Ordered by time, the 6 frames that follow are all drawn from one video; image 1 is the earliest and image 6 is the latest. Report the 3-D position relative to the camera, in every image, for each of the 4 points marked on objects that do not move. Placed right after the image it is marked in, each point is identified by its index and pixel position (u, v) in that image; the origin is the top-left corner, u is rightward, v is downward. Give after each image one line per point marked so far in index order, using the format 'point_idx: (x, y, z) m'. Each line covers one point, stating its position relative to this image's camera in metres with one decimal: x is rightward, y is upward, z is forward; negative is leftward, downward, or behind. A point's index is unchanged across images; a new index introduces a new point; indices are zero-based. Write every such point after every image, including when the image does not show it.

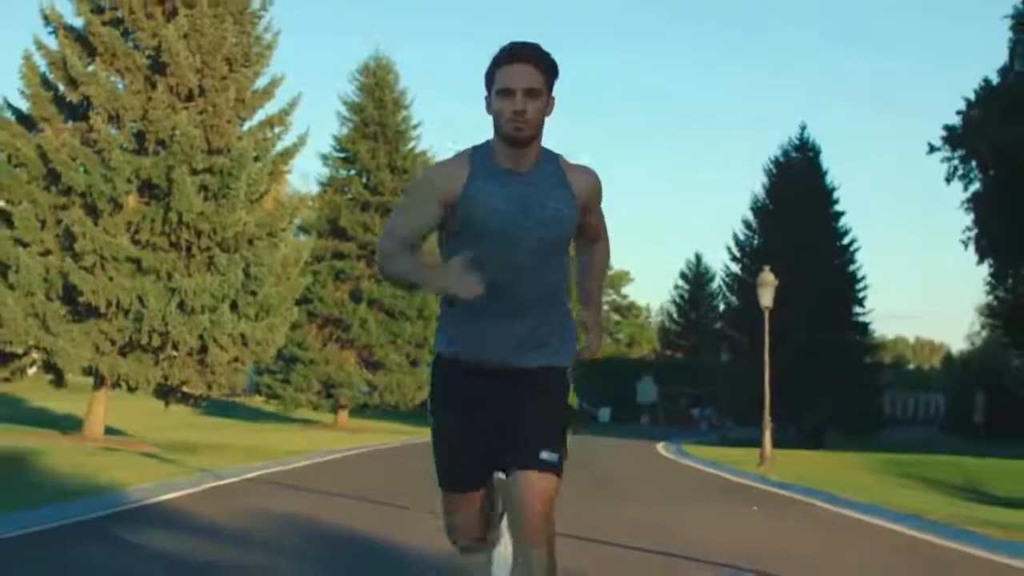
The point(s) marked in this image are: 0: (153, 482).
0: (-4.5, -2.4, +18.3) m
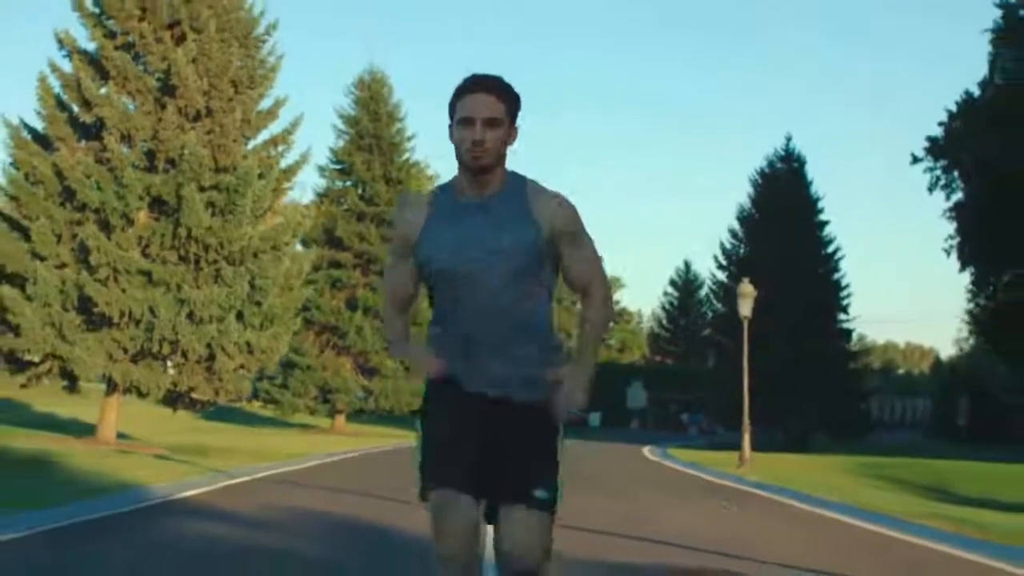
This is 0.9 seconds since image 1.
0: (-4.6, -2.6, +19.8) m
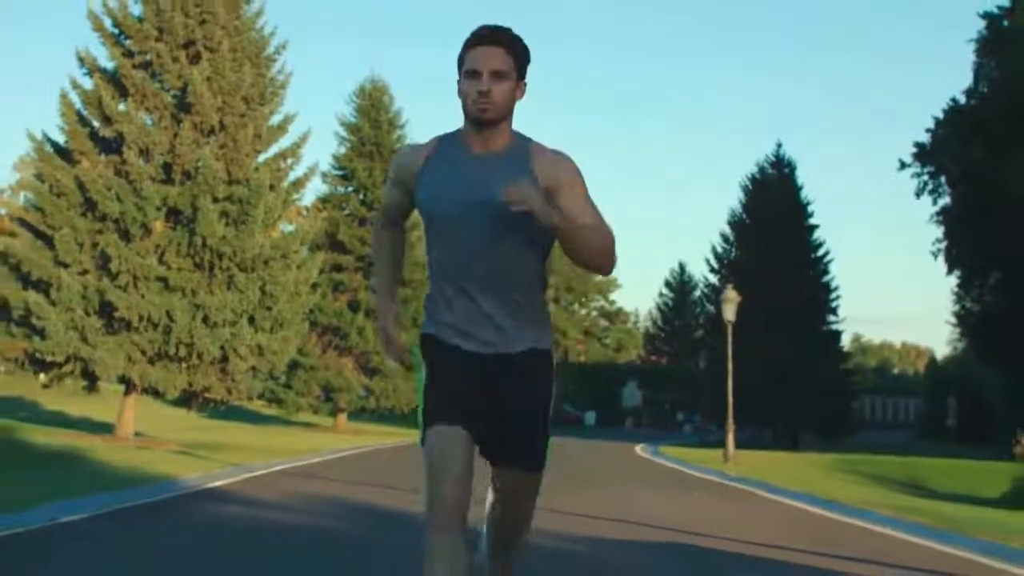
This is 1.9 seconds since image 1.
0: (-4.7, -2.8, +21.6) m
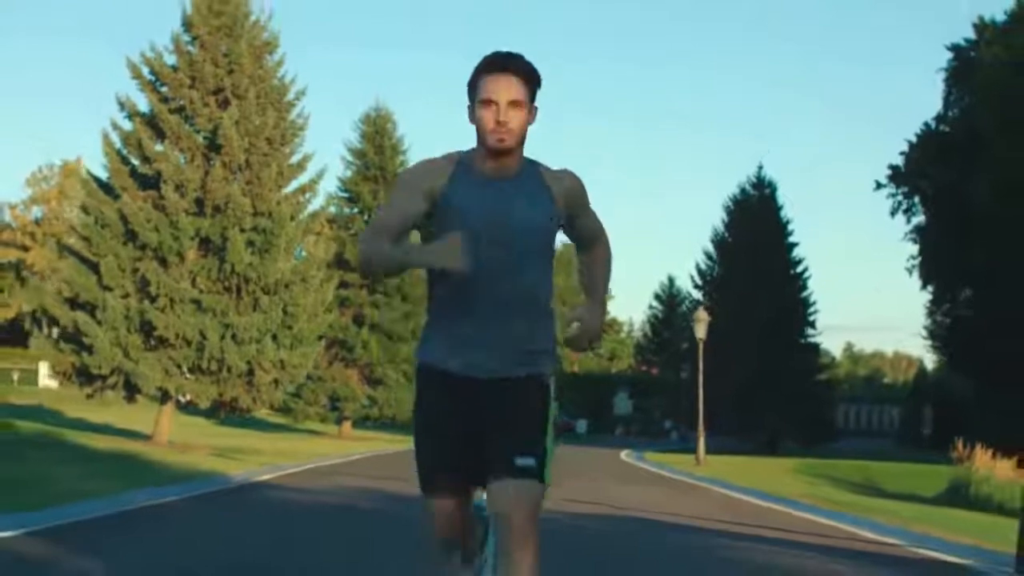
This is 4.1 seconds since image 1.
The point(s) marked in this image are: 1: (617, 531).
0: (-4.8, -3.2, +25.4) m
1: (+1.3, -2.9, +17.3) m
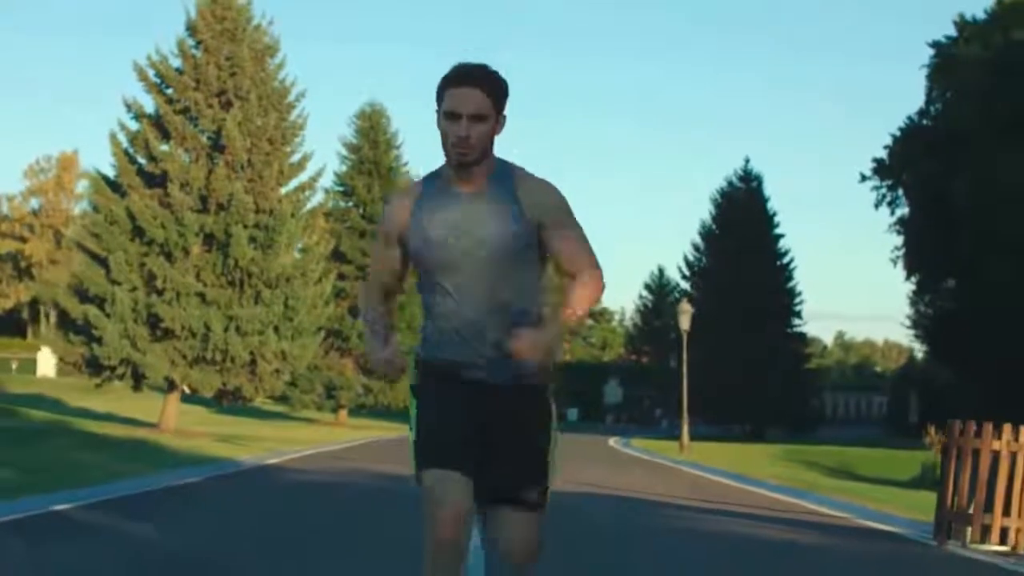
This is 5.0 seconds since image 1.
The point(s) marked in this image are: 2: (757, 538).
0: (-4.9, -3.2, +27.0) m
1: (+1.1, -2.9, +18.9) m
2: (+2.6, -2.7, +15.2) m
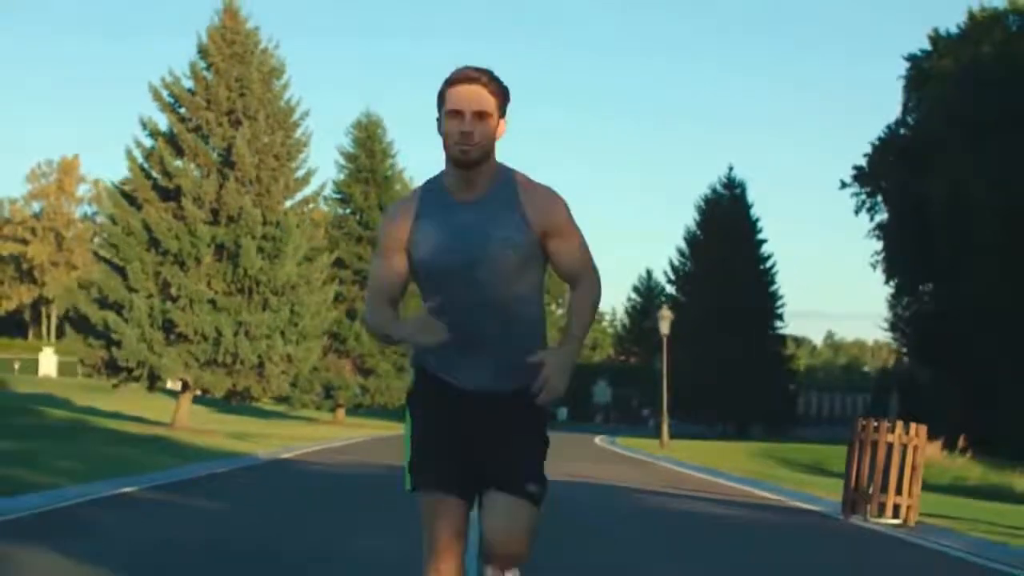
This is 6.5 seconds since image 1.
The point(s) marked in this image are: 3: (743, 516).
0: (-5.1, -3.4, +29.5) m
1: (+1.0, -3.1, +21.5) m
2: (+2.5, -2.9, +17.8) m
3: (+2.9, -2.9, +18.1) m
